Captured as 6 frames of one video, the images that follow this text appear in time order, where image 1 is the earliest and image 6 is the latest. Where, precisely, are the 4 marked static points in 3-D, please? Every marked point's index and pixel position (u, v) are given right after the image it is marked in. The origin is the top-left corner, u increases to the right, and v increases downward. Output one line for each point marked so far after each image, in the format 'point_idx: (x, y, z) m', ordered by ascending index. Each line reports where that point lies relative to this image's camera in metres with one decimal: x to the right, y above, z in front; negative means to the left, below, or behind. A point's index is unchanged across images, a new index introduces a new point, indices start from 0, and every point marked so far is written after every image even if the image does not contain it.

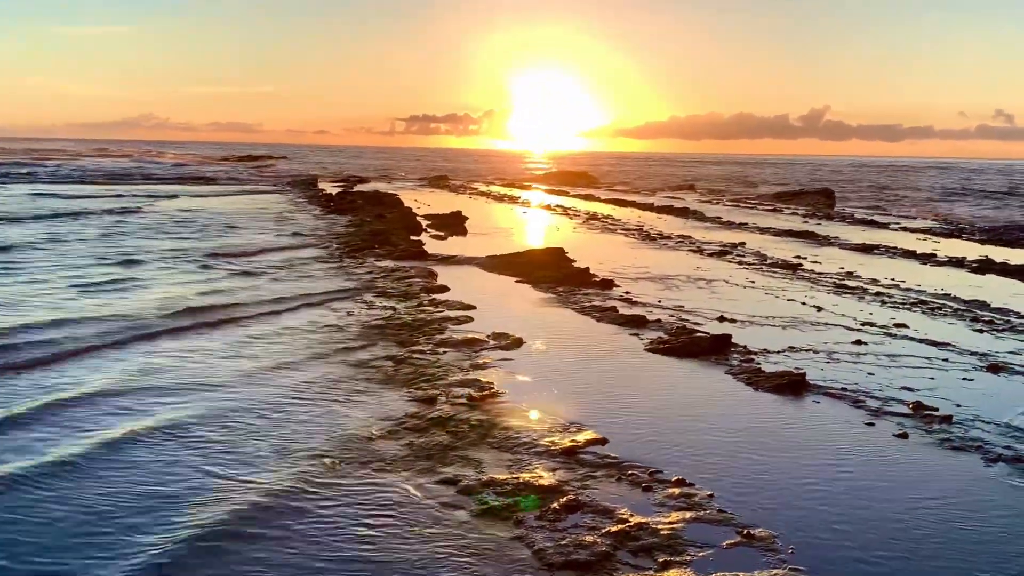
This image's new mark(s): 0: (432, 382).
0: (-0.9, -1.0, +14.0) m
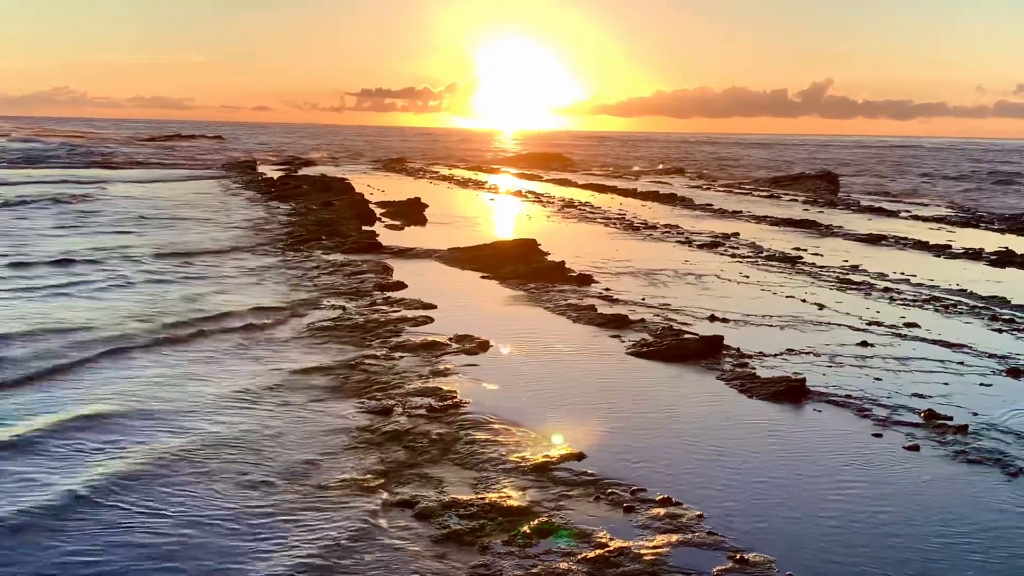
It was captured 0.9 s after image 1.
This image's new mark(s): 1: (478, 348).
0: (-1.2, -0.9, +12.5) m
1: (-0.4, -0.6, +13.7) m
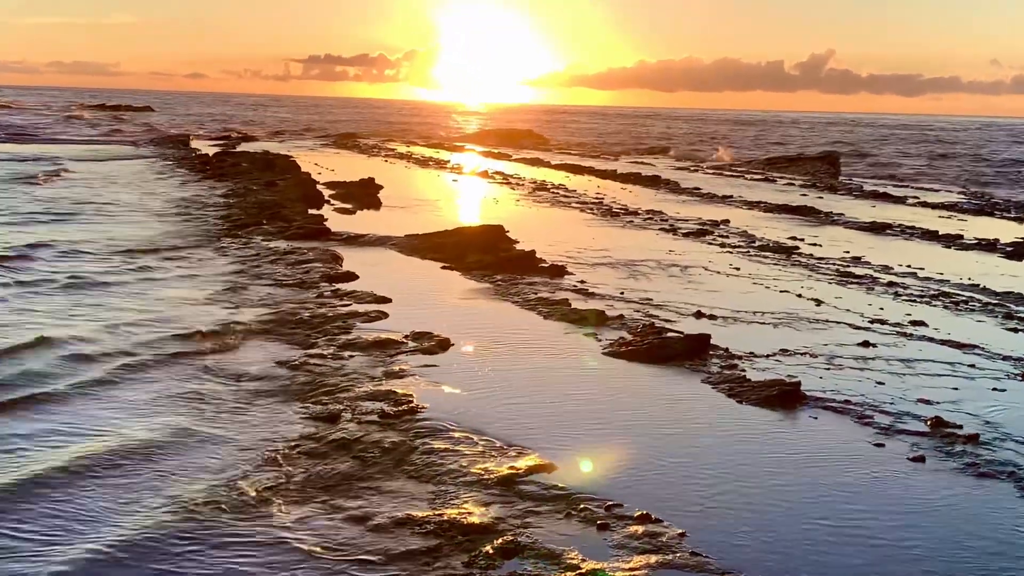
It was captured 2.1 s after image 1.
0: (-1.5, -0.9, +11.3) m
1: (-0.7, -0.5, +12.5) m
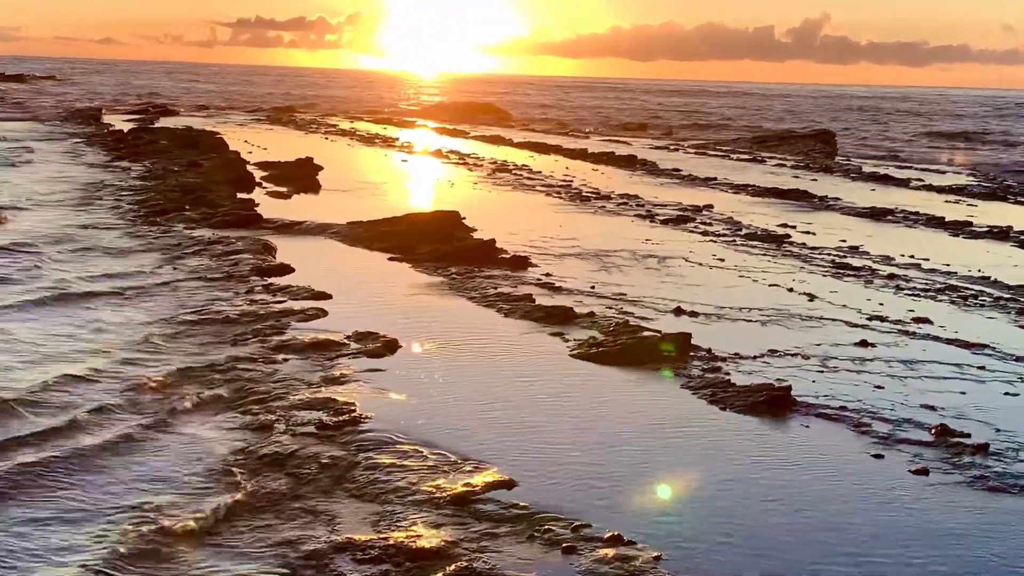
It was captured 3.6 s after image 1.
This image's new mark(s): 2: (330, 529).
0: (-1.8, -0.8, +10.1) m
1: (-1.0, -0.5, +11.3) m
2: (-1.1, -1.5, +8.3) m
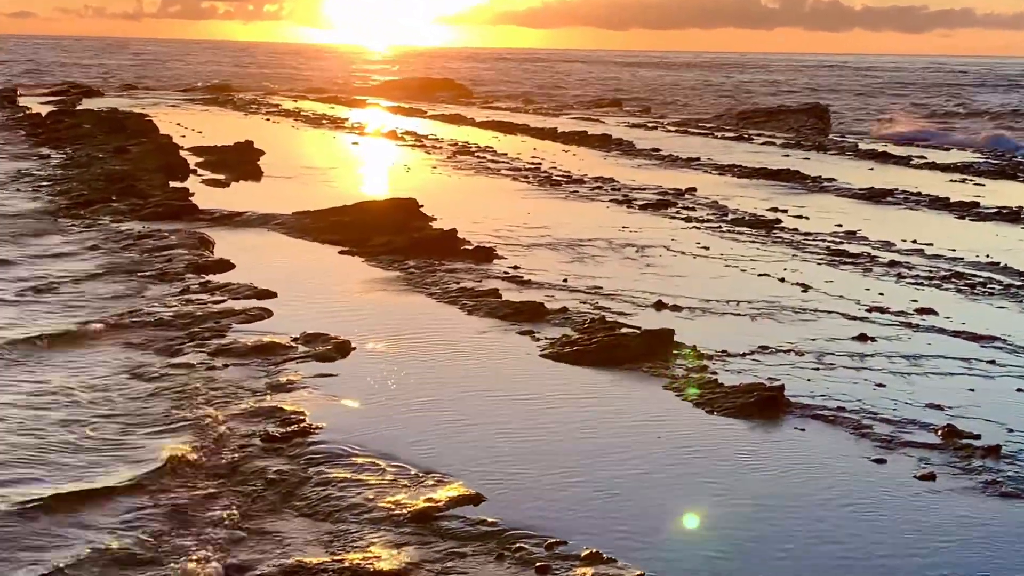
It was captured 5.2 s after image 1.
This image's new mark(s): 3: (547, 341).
0: (-2.0, -0.8, +9.2) m
1: (-1.2, -0.4, +10.4) m
2: (-1.3, -1.5, +7.4) m
3: (+0.3, -0.3, +11.0) m
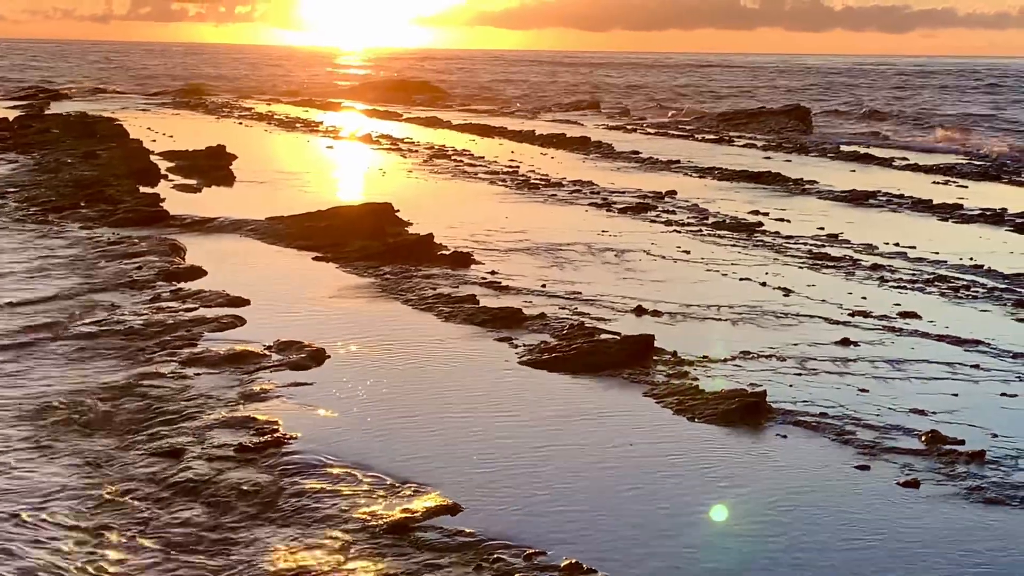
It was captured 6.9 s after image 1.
0: (-2.1, -0.8, +9.0) m
1: (-1.4, -0.4, +10.2) m
2: (-1.4, -1.5, +7.2) m
3: (+0.2, -0.4, +10.8) m
